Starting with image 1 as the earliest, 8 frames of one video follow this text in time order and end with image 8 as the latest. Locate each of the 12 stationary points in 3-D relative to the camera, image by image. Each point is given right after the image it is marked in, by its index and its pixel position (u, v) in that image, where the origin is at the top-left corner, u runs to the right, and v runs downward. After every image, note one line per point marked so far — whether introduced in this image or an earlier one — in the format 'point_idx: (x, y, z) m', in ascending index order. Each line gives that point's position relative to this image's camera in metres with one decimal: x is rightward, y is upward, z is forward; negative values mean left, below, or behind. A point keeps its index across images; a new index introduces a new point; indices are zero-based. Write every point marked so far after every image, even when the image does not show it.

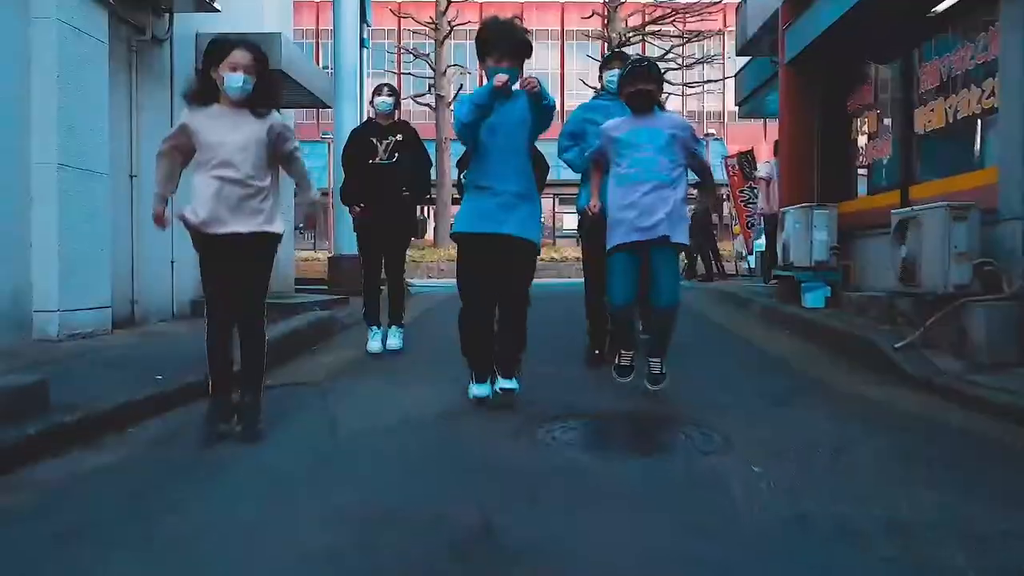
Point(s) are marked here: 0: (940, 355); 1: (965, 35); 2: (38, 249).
0: (+3.1, -0.5, +6.3) m
1: (+3.9, +2.1, +7.4) m
2: (-3.6, +0.3, +6.6) m
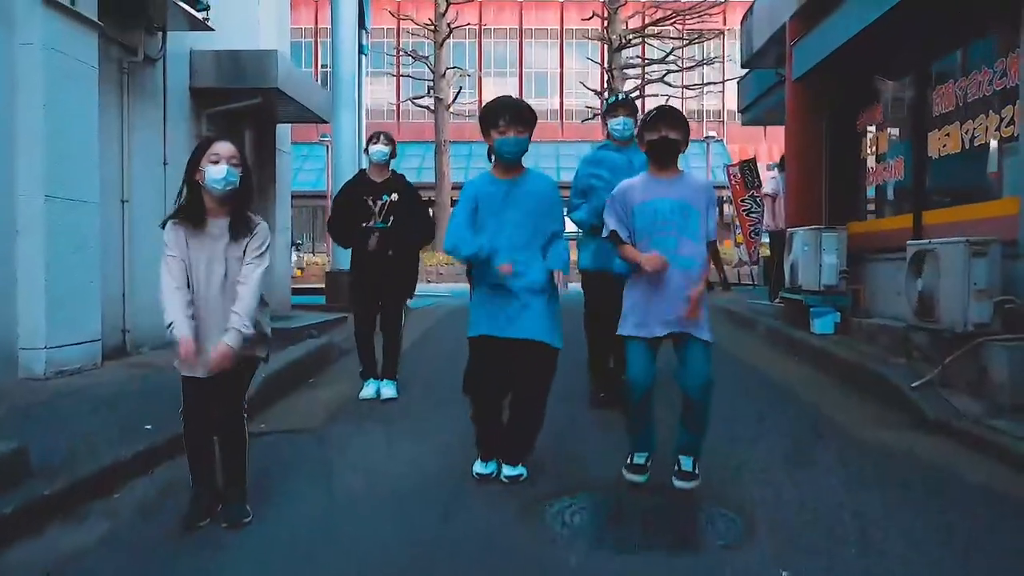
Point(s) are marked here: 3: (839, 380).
0: (+3.1, -0.7, +6.0) m
1: (+3.9, +1.9, +7.2) m
2: (-3.6, 0.0, +6.4) m
3: (+2.8, -0.7, +7.3) m
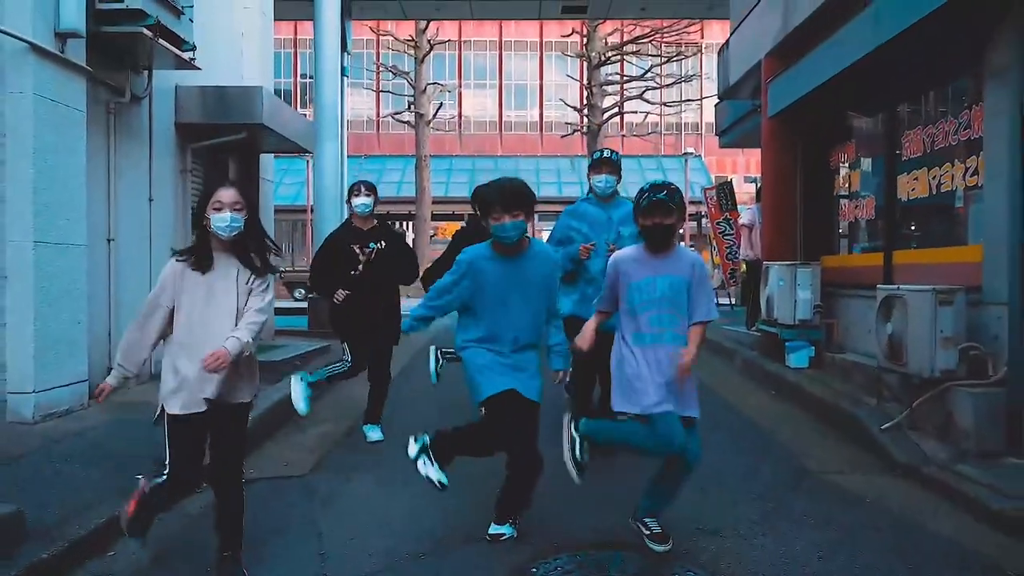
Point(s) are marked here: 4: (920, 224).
0: (+3.0, -1.0, +6.3) m
1: (+3.7, +1.5, +7.5) m
2: (-3.7, -0.3, +6.5) m
3: (+2.6, -1.1, +7.5) m
4: (+3.7, +0.6, +7.9) m
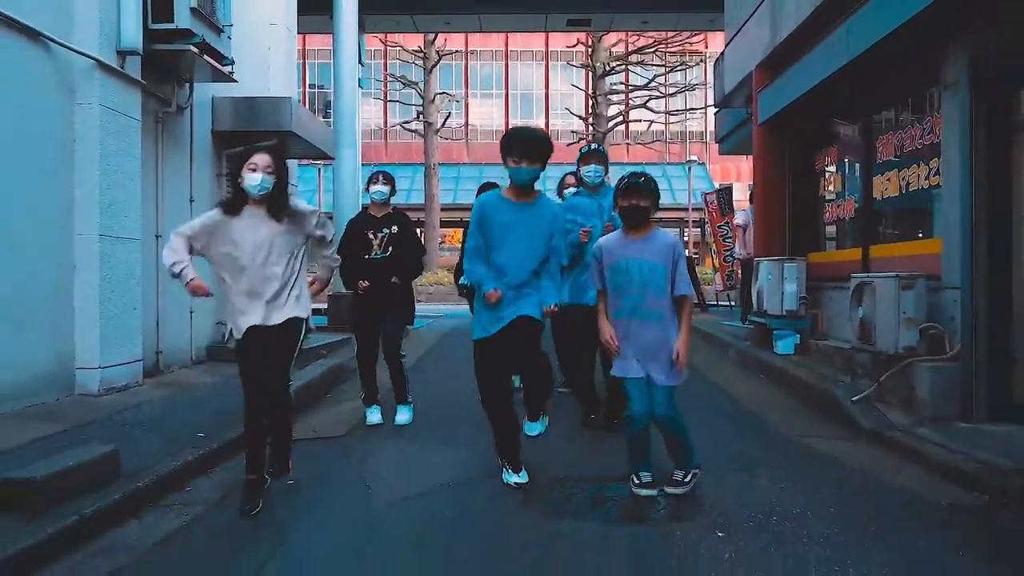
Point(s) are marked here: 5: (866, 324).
0: (+3.1, -0.9, +7.0) m
1: (+3.8, +1.6, +8.3) m
2: (-3.6, -0.2, +7.3) m
3: (+2.7, -1.0, +8.3) m
4: (+3.8, +0.7, +8.7) m
5: (+3.0, -0.3, +7.4) m
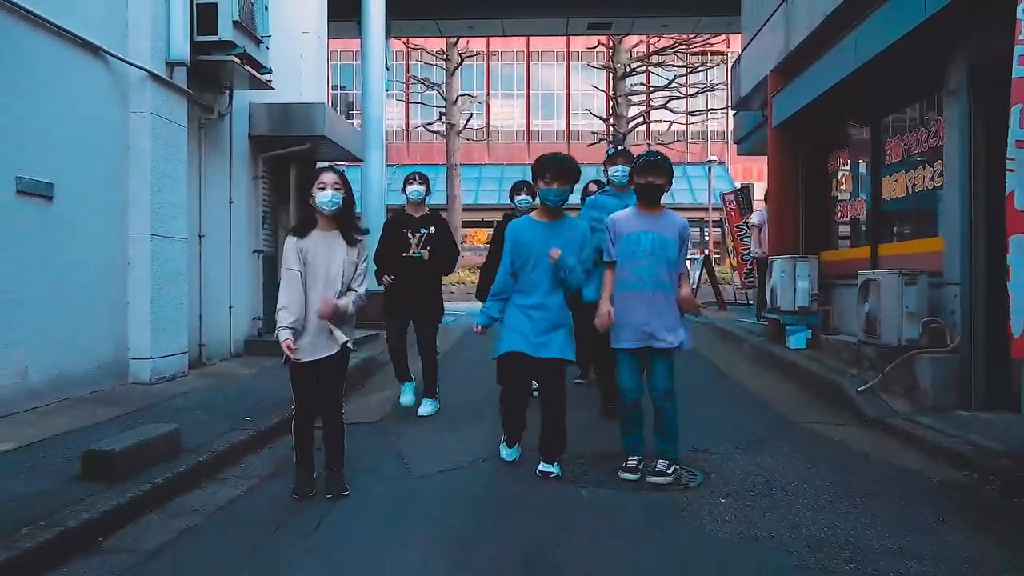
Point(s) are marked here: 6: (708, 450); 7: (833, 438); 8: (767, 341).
0: (+3.3, -0.9, +7.4) m
1: (+4.1, +1.7, +8.6) m
2: (-3.4, -0.2, +7.9) m
3: (+2.9, -1.0, +8.7) m
4: (+4.0, +0.7, +9.1) m
5: (+3.2, -0.3, +7.8) m
6: (+1.3, -1.1, +5.9) m
7: (+2.4, -1.1, +6.5) m
8: (+3.3, -0.7, +11.3) m
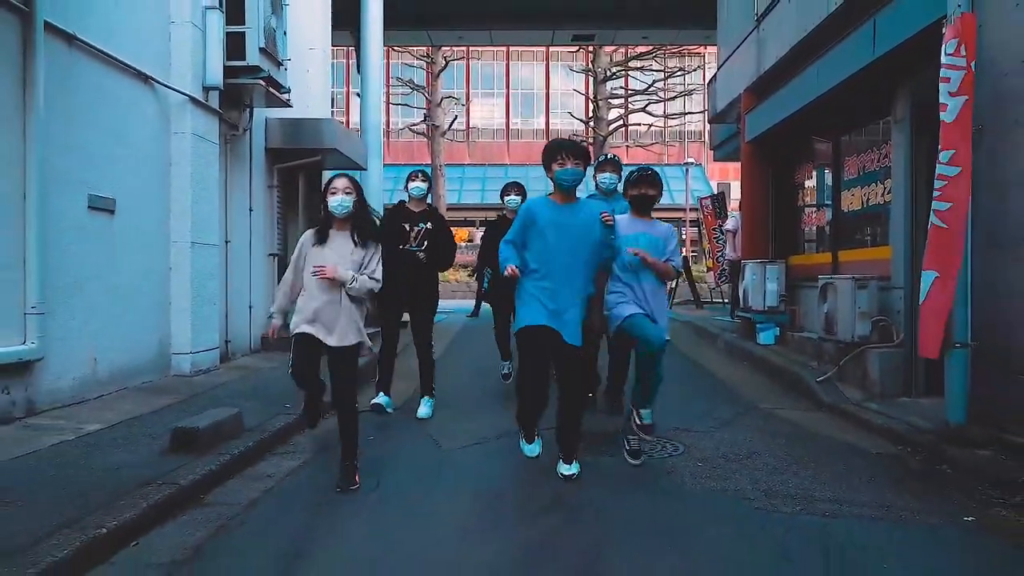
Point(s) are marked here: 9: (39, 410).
0: (+3.3, -0.9, +8.5) m
1: (+4.1, +1.6, +9.7) m
2: (-3.4, -0.2, +8.8) m
3: (+2.9, -1.0, +9.8) m
4: (+4.0, +0.7, +10.2) m
5: (+3.3, -0.3, +8.9) m
6: (+1.4, -1.1, +6.9) m
7: (+2.4, -1.2, +7.6) m
8: (+3.2, -0.7, +12.4) m
9: (-3.5, -0.9, +6.4) m
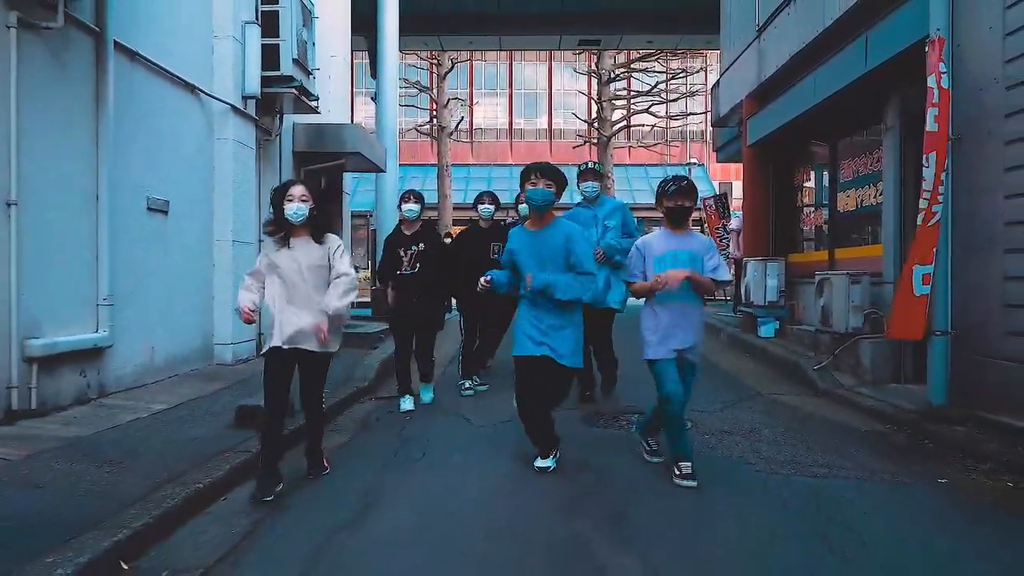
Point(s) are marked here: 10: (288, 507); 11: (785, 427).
0: (+3.5, -0.9, +9.2) m
1: (+4.3, +1.7, +10.4) m
2: (-3.2, -0.1, +9.5) m
3: (+3.1, -0.9, +10.5) m
4: (+4.2, +0.7, +10.8) m
5: (+3.5, -0.2, +9.6) m
6: (+1.6, -1.1, +7.6) m
7: (+2.6, -1.1, +8.2) m
8: (+3.5, -0.6, +13.1) m
9: (-3.3, -0.8, +7.0) m
10: (-1.2, -1.2, +4.7) m
11: (+2.2, -1.1, +6.9) m
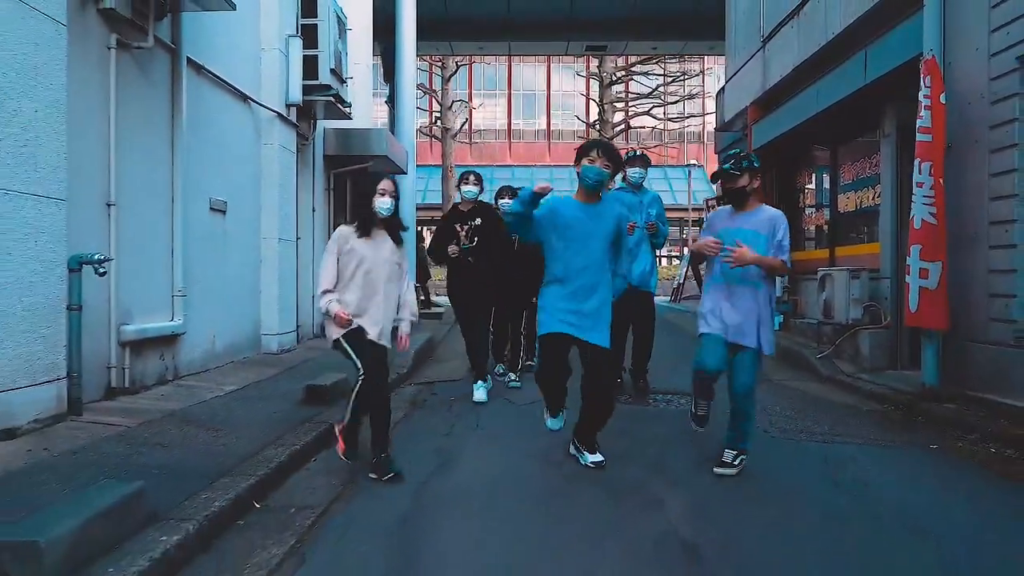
0: (+3.8, -0.8, +10.0) m
1: (+4.6, +1.7, +11.2) m
2: (-2.9, -0.1, +10.2) m
3: (+3.4, -0.9, +11.2) m
4: (+4.5, +0.8, +11.6) m
5: (+3.8, -0.2, +10.4) m
6: (+1.9, -1.0, +8.4) m
7: (+2.9, -1.0, +9.0) m
8: (+3.7, -0.6, +13.9) m
9: (-3.0, -0.8, +7.8) m
10: (-0.9, -1.1, +5.5) m
11: (+2.5, -1.0, +7.7) m
